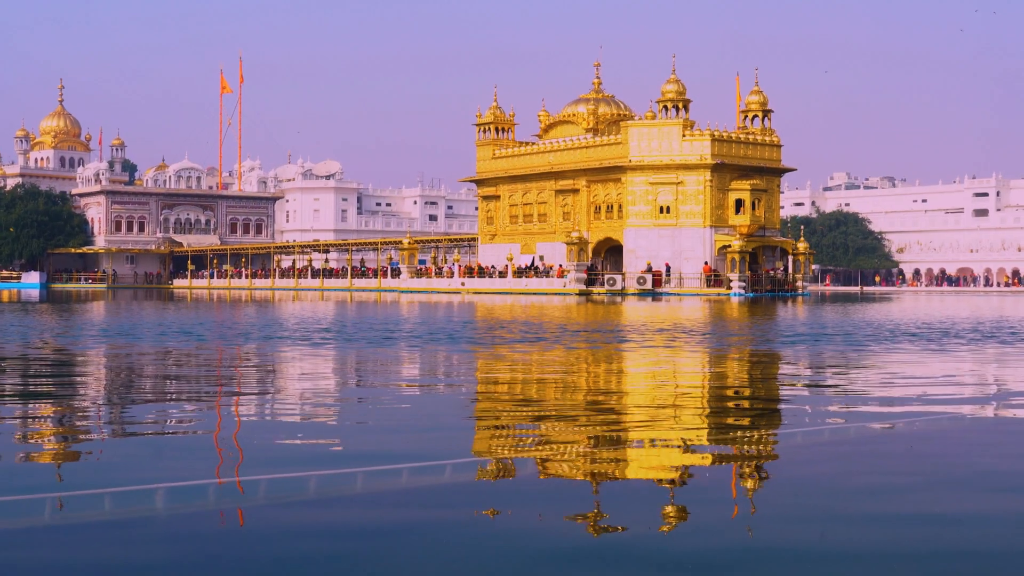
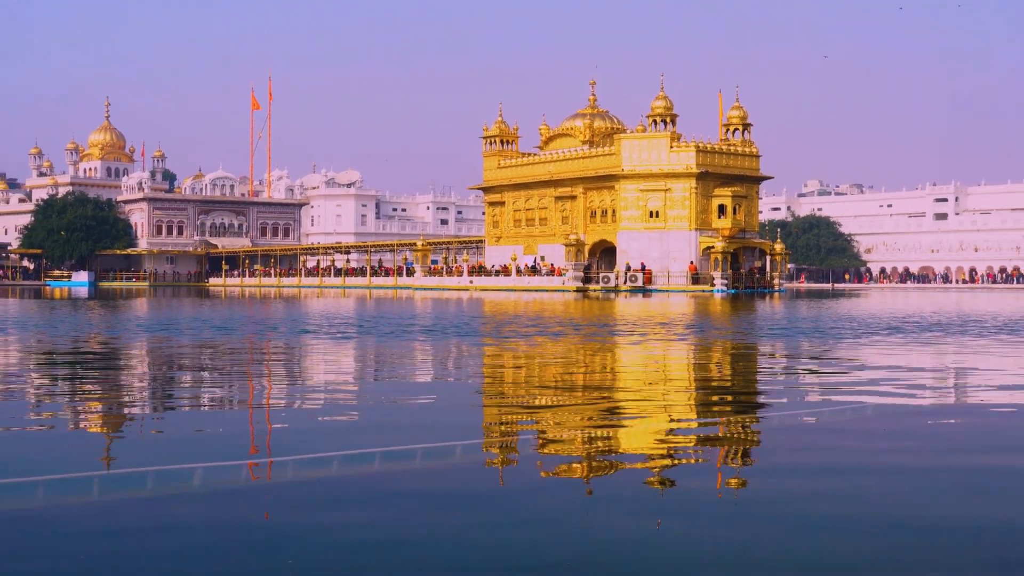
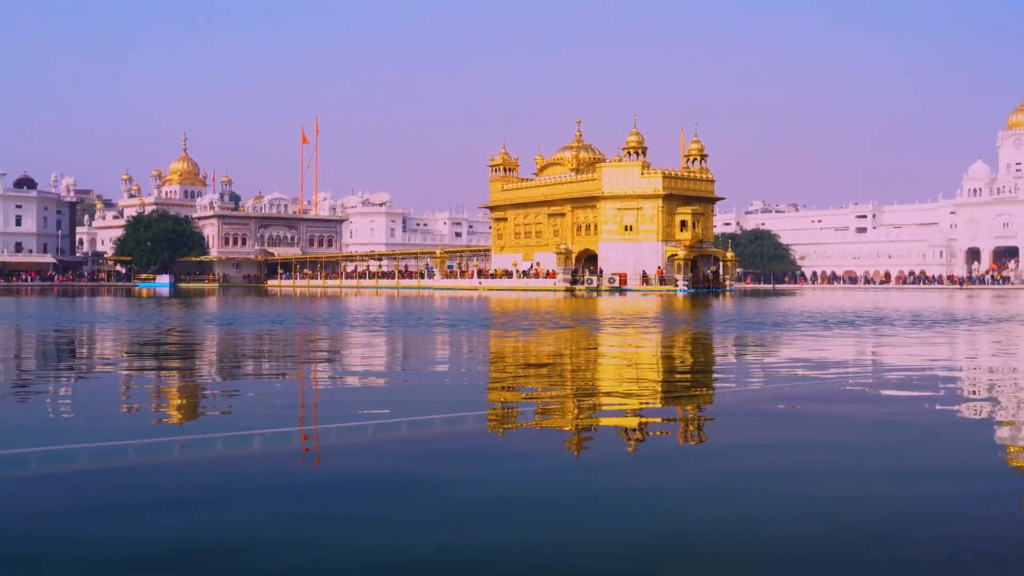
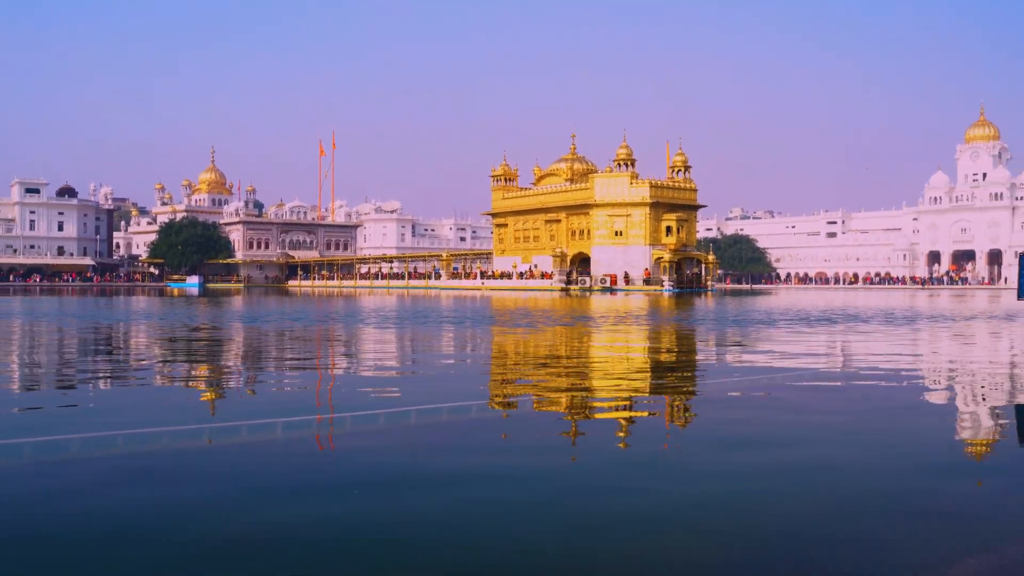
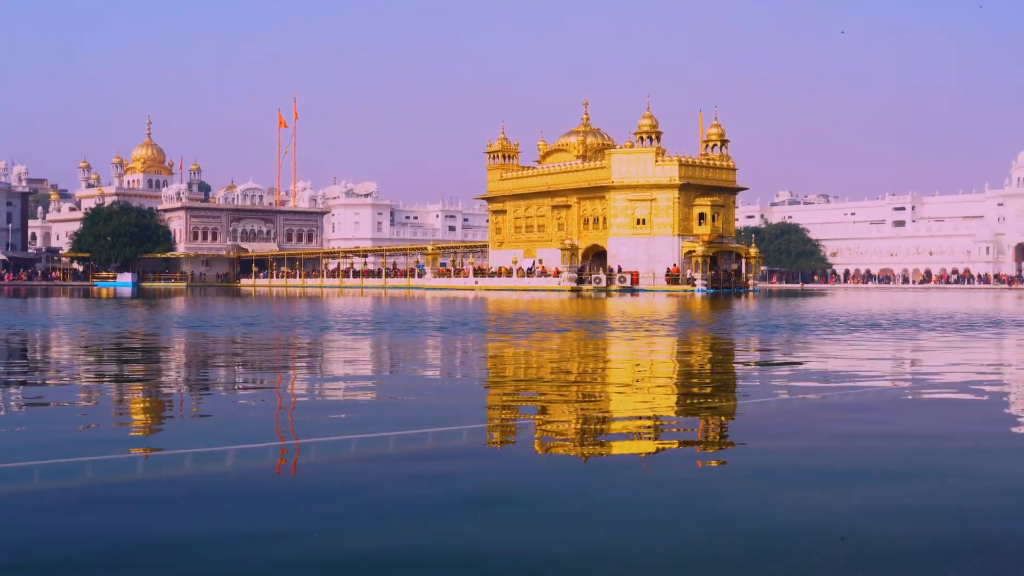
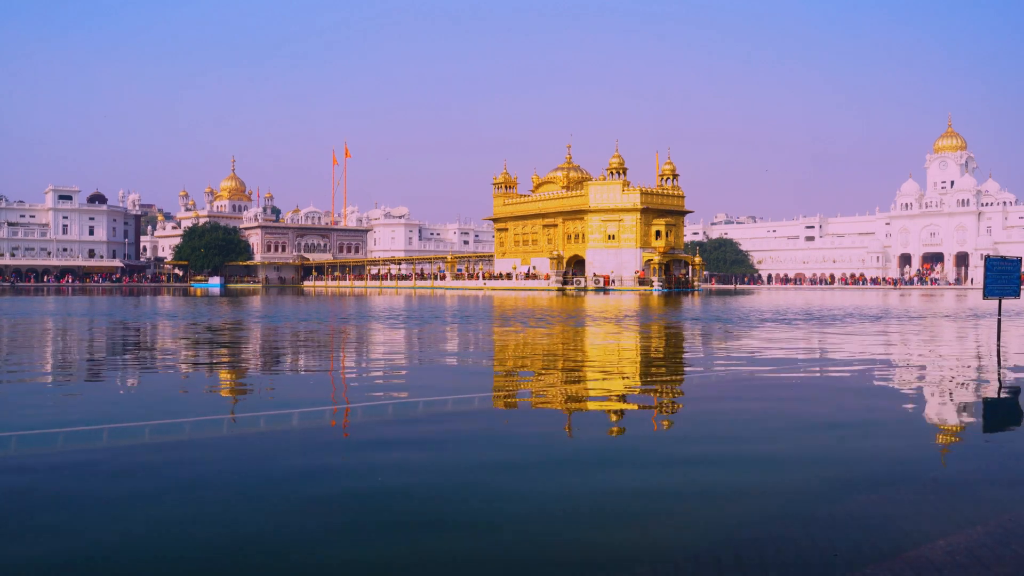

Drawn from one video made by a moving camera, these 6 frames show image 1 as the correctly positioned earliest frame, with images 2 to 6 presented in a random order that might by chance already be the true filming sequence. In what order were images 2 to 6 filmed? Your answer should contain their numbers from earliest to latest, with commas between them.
2, 5, 3, 4, 6
